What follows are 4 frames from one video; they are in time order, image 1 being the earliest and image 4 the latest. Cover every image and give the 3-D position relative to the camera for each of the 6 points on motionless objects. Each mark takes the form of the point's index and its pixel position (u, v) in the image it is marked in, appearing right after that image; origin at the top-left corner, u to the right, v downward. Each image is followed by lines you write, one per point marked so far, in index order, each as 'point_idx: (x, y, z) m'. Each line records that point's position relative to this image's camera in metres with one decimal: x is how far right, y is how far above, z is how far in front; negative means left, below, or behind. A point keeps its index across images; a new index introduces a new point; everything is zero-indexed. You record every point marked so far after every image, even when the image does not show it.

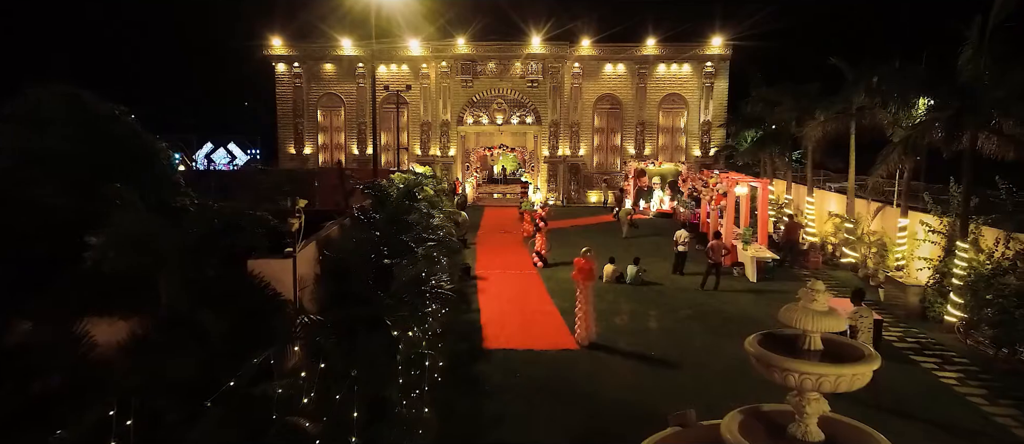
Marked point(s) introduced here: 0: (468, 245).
0: (-1.4, -0.8, +18.3) m
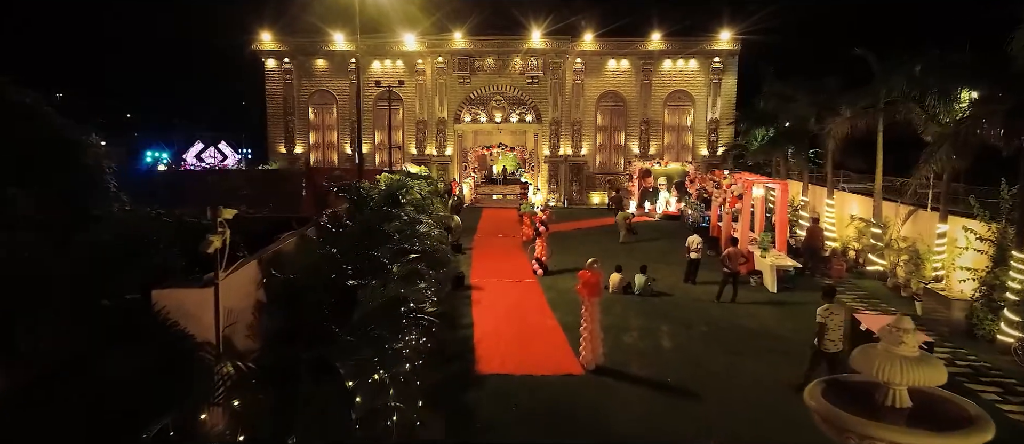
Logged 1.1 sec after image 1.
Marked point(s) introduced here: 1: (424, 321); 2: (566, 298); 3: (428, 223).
0: (-1.5, -0.9, +17.2) m
1: (-1.0, -1.1, +6.3) m
2: (+1.2, -1.7, +12.9) m
3: (-1.5, -0.1, +10.4) m
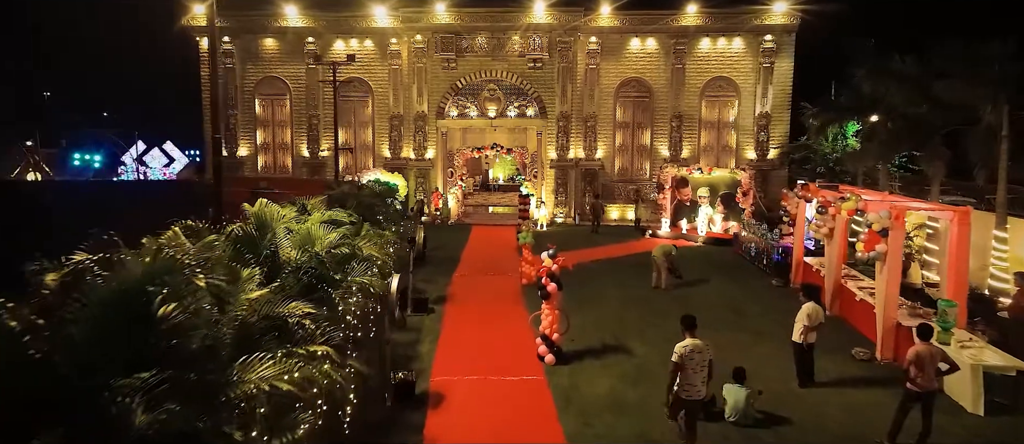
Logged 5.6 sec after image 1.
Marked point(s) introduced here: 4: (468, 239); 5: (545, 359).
0: (-1.6, -1.7, +11.3) m
1: (-1.1, -1.9, +0.4) m
2: (+1.1, -2.5, +7.0) m
3: (-1.7, -0.9, +4.5) m
4: (-1.5, -0.6, +19.0) m
5: (+0.5, -2.1, +8.9) m
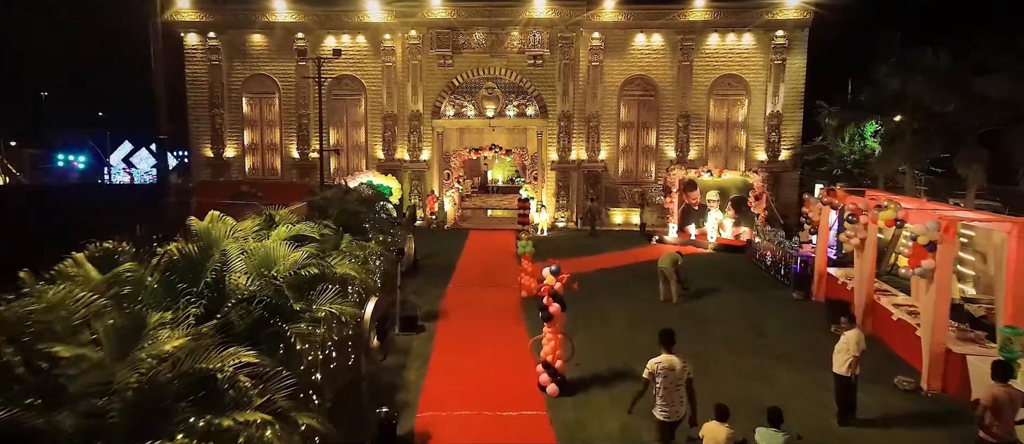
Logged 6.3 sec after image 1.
0: (-1.6, -1.9, +10.2) m
1: (-1.2, -2.0, -0.7) m
2: (+1.0, -2.7, +5.9) m
3: (-1.7, -1.1, +3.5) m
4: (-1.5, -0.7, +18.0) m
5: (+0.5, -2.3, +7.8) m
